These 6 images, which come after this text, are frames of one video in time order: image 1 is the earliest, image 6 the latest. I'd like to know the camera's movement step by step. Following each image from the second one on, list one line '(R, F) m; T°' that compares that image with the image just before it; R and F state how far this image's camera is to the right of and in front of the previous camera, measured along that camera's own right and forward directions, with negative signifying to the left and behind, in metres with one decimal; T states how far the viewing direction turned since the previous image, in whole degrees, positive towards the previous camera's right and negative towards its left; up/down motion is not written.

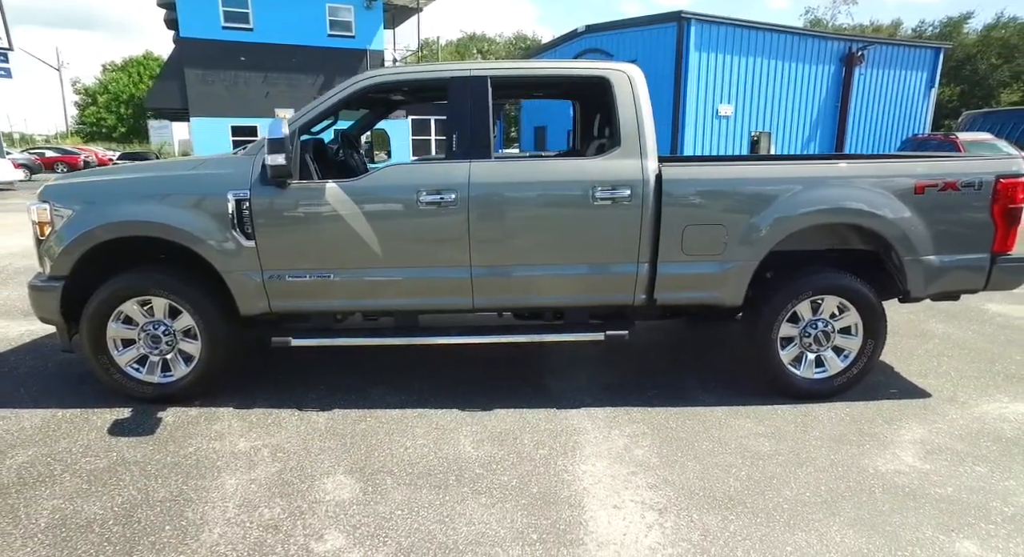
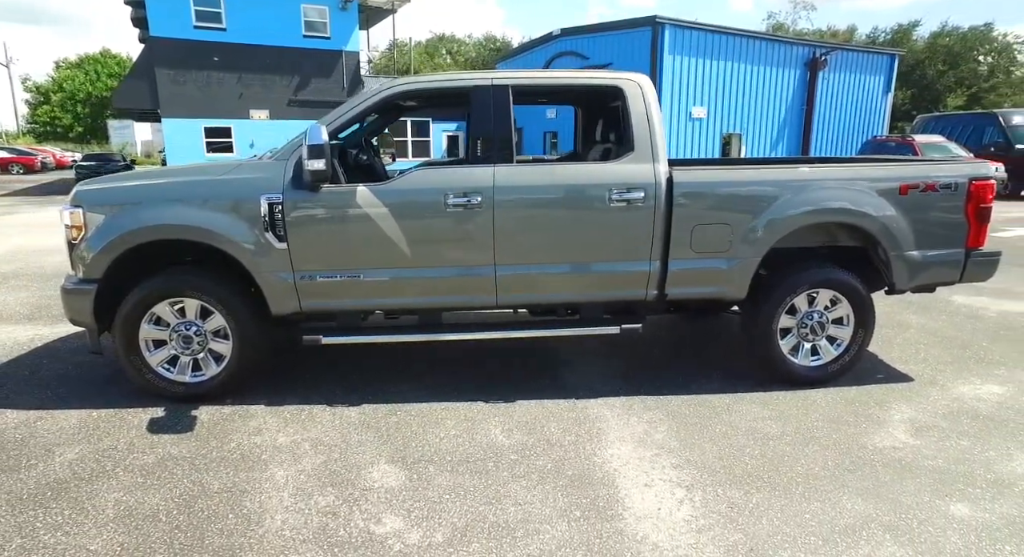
(-0.3, -0.2) m; +3°
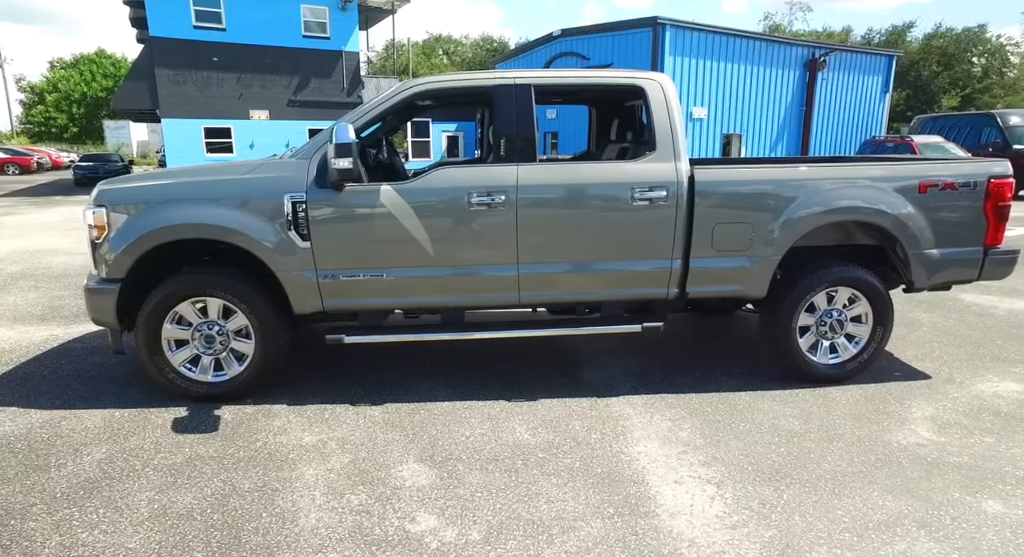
(-0.2, 0.0) m; 0°
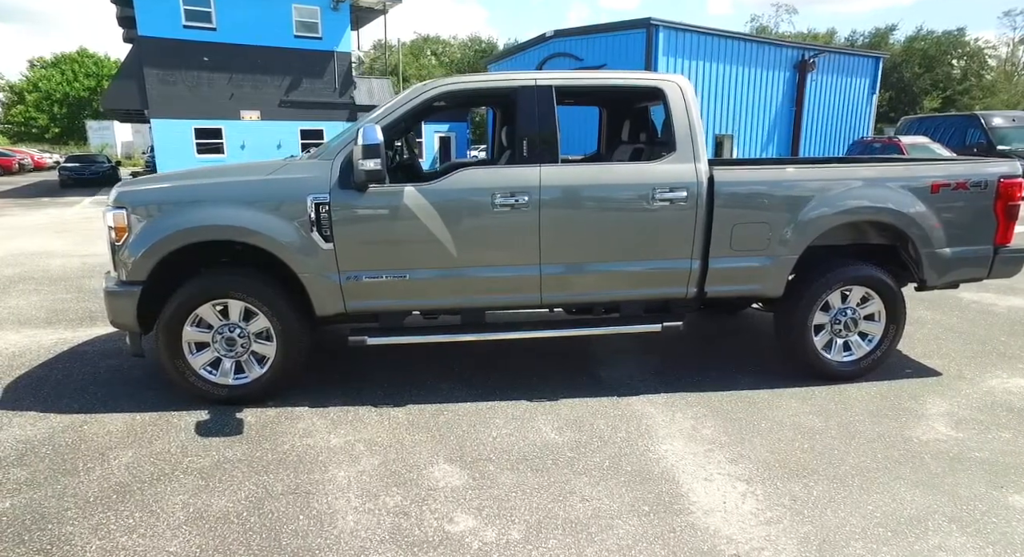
(-0.2, 0.0) m; +1°
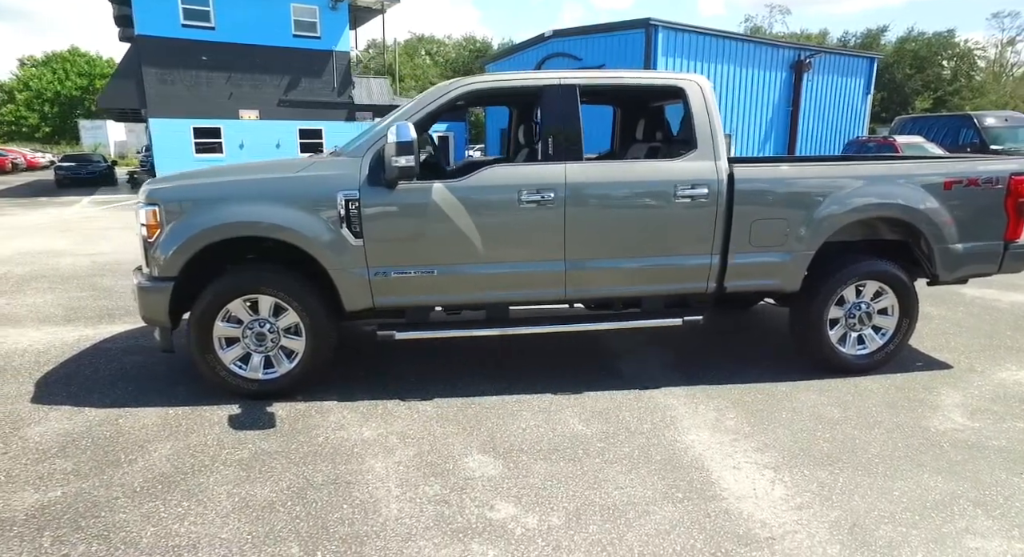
(-0.2, -0.1) m; +1°
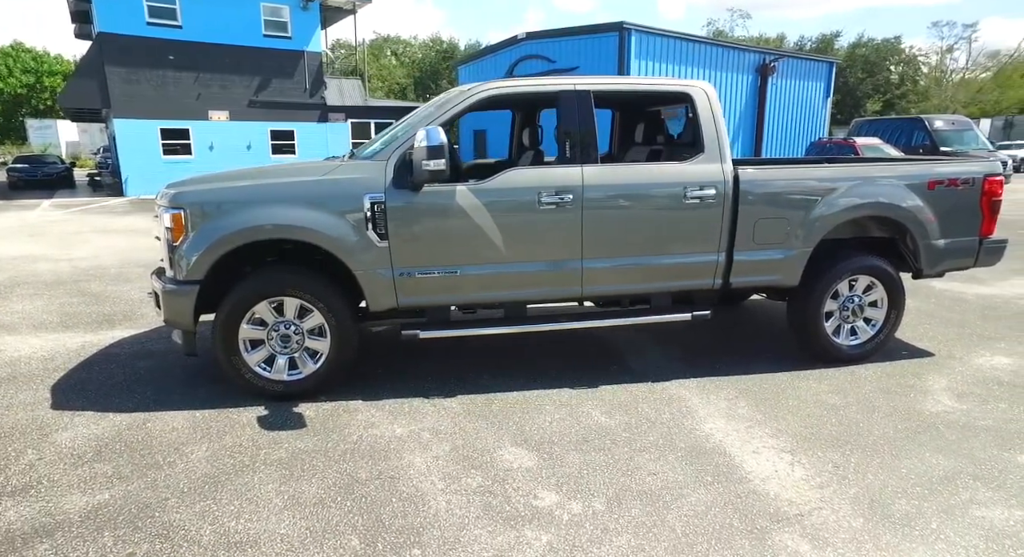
(-0.3, -0.1) m; +3°
